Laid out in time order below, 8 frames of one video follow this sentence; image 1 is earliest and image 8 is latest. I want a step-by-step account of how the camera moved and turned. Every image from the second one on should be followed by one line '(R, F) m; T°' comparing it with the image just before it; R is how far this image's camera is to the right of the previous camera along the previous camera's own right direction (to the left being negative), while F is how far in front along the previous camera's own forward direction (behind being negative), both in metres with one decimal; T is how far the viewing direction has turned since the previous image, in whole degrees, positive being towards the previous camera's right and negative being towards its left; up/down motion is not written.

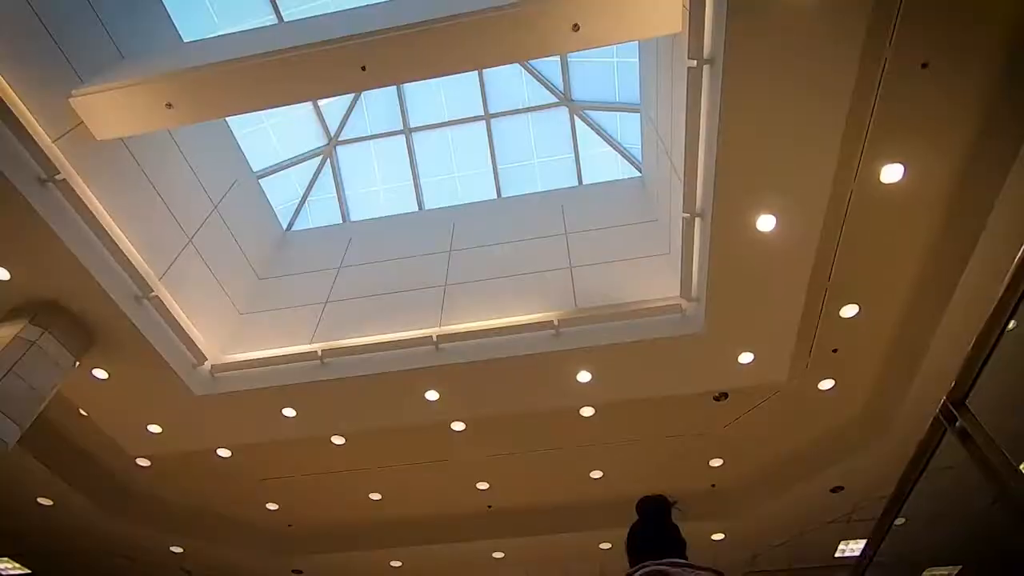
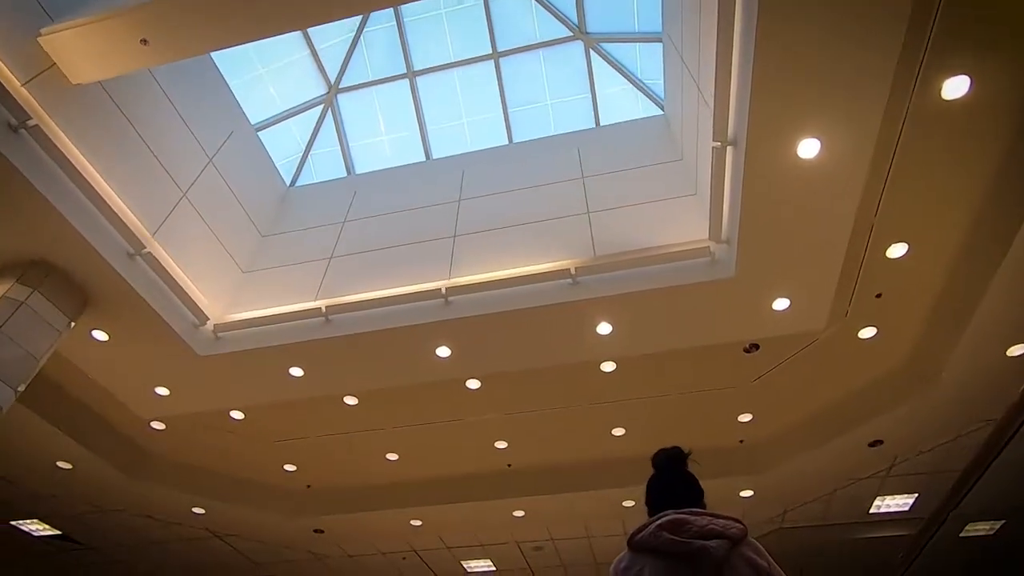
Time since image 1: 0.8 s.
(+0.1, +0.5) m; -2°
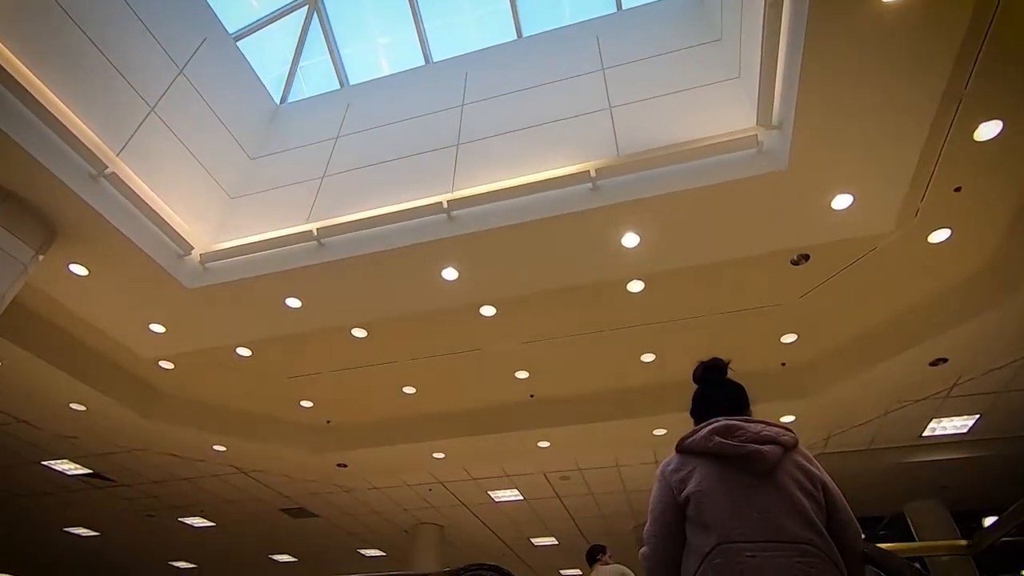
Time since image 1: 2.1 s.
(+0.1, +0.8) m; -3°
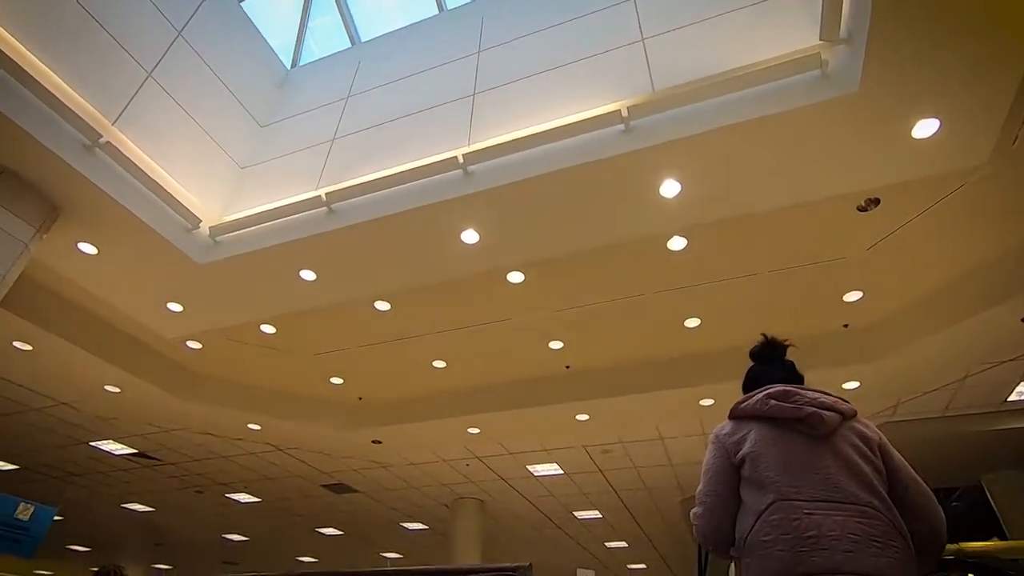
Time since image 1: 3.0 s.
(+0.1, +0.6) m; -4°
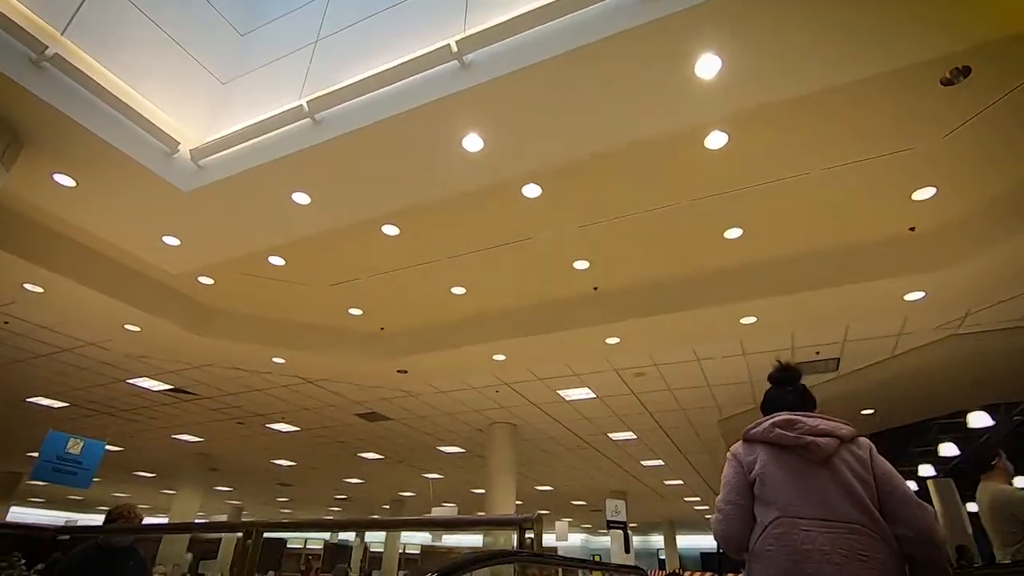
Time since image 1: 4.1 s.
(+0.2, +0.7) m; -4°
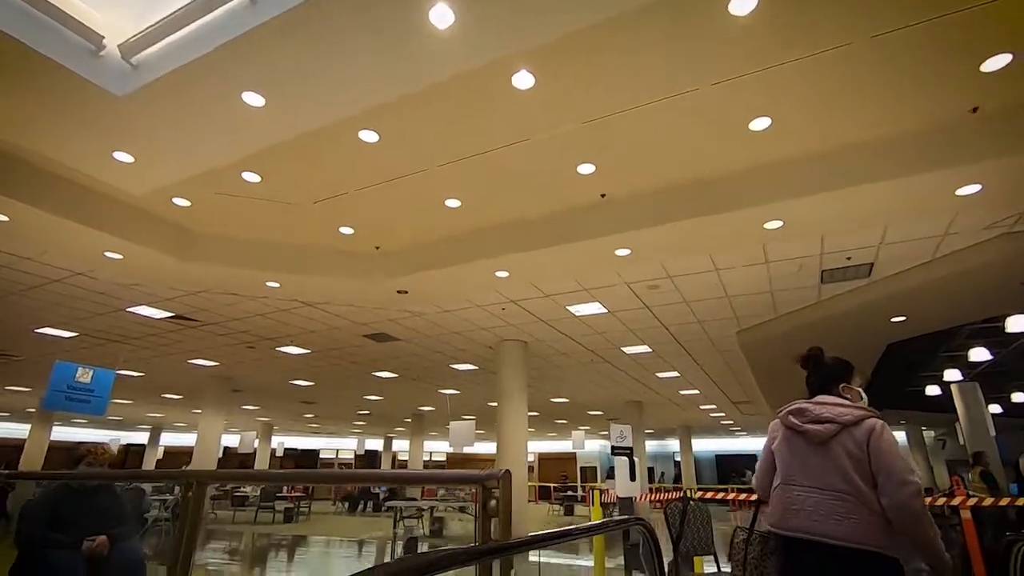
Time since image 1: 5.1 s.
(+0.3, +0.7) m; -2°
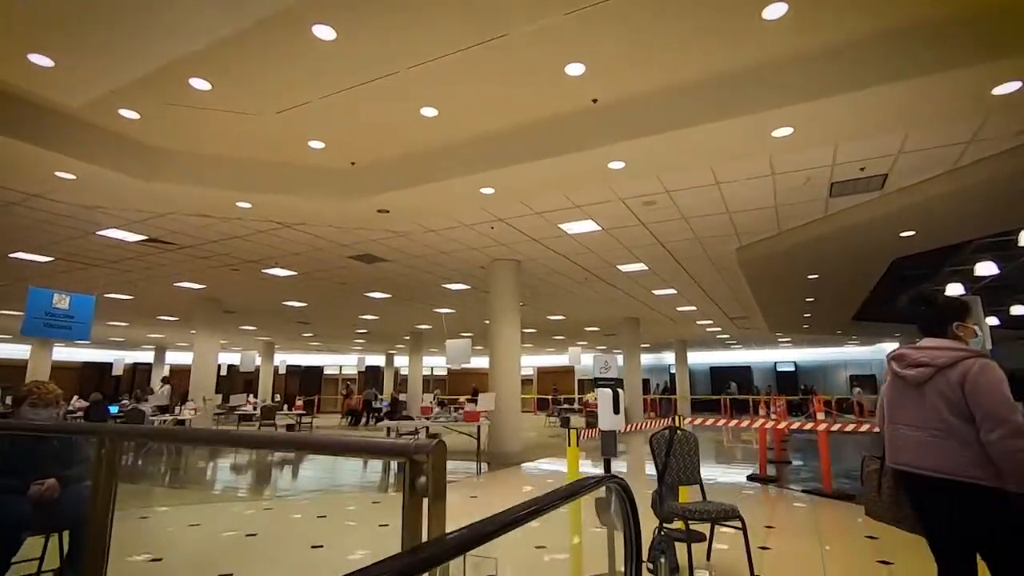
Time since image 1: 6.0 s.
(+0.2, +0.5) m; 0°
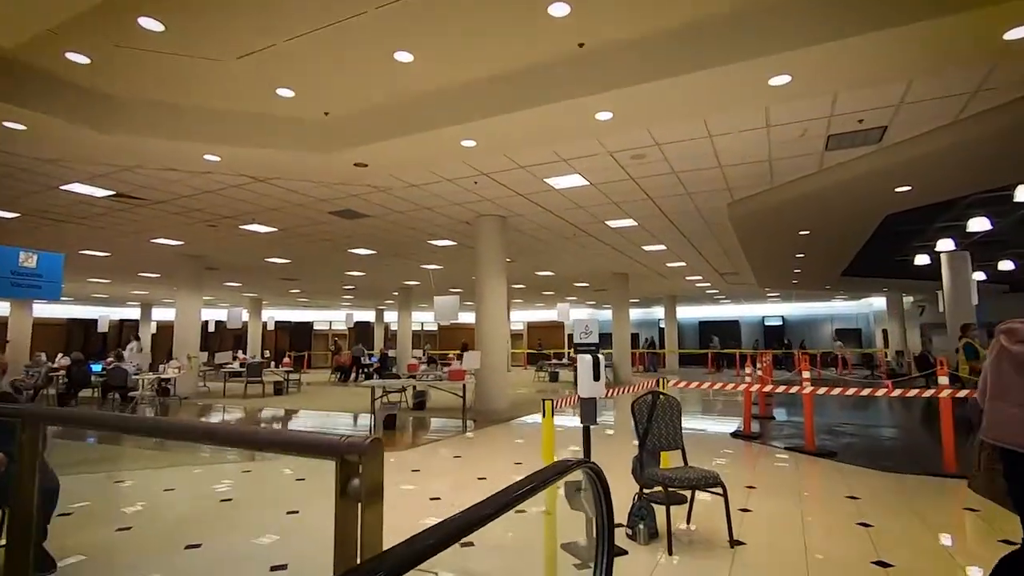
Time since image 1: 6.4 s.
(+0.1, +0.3) m; +1°
